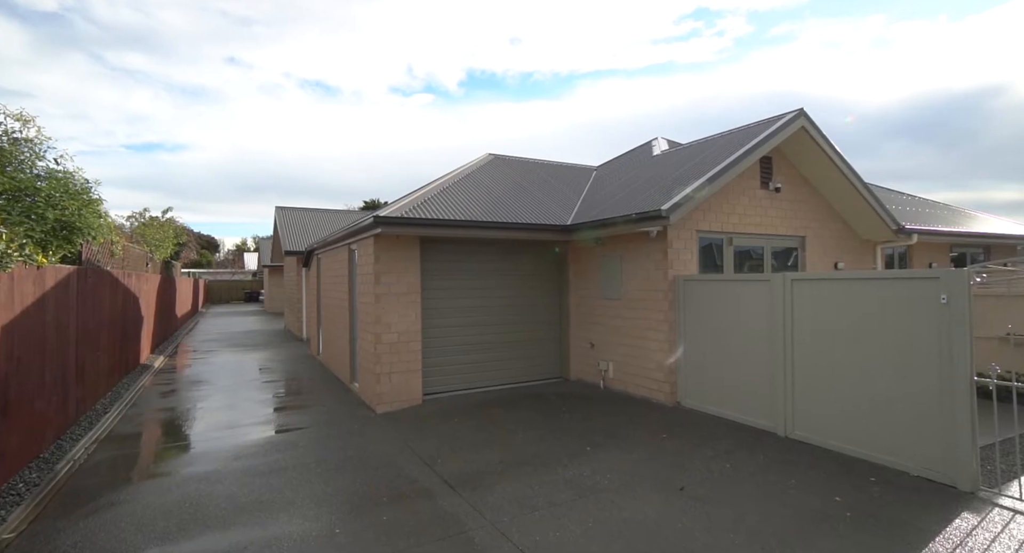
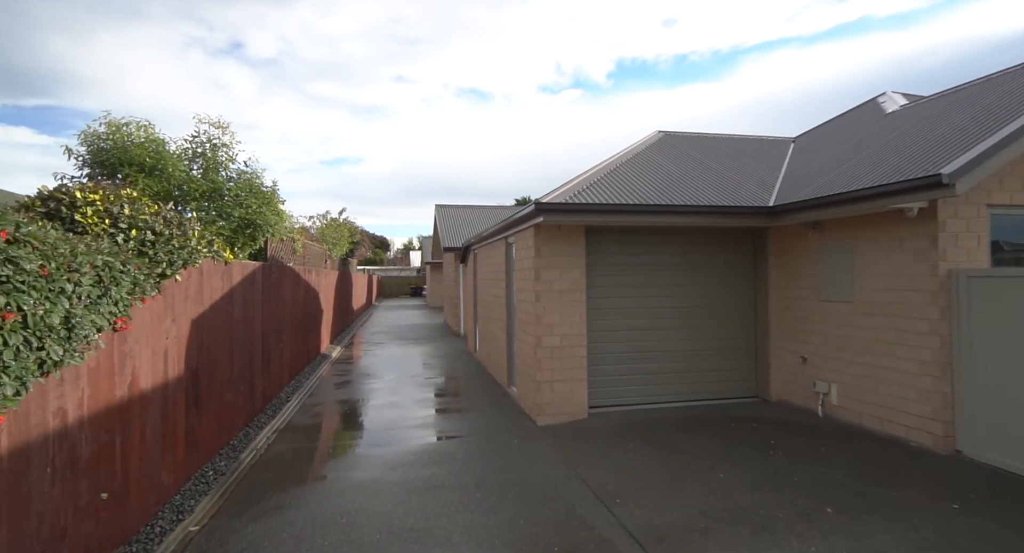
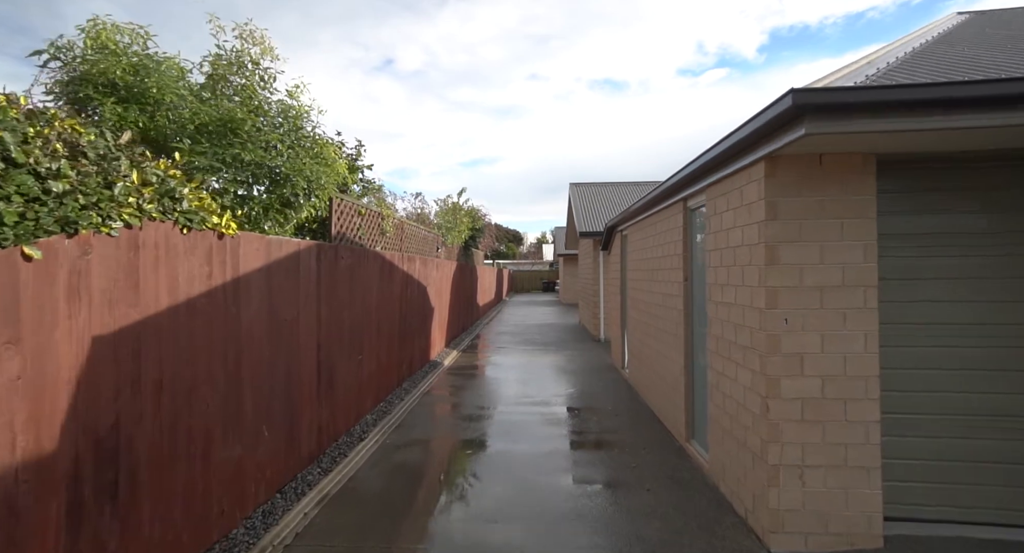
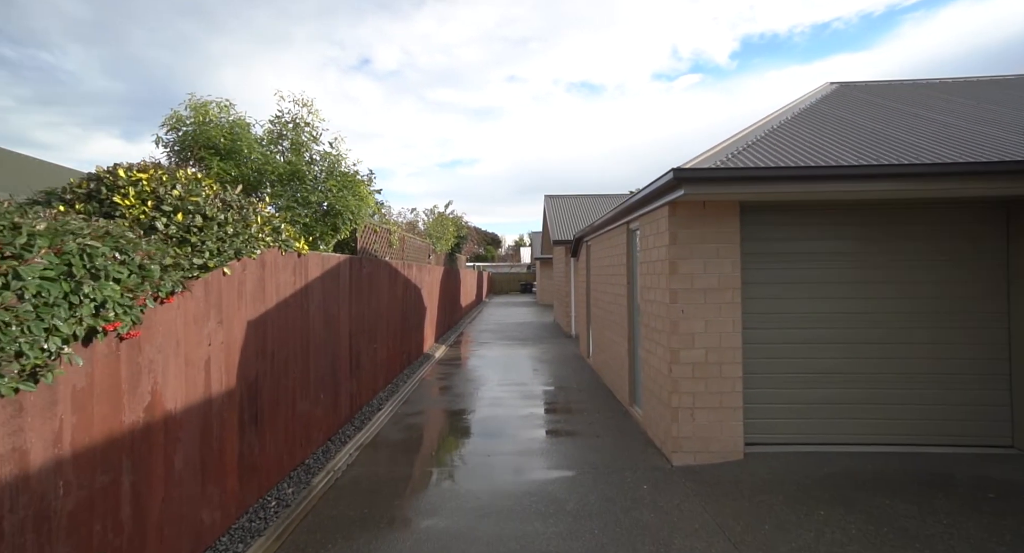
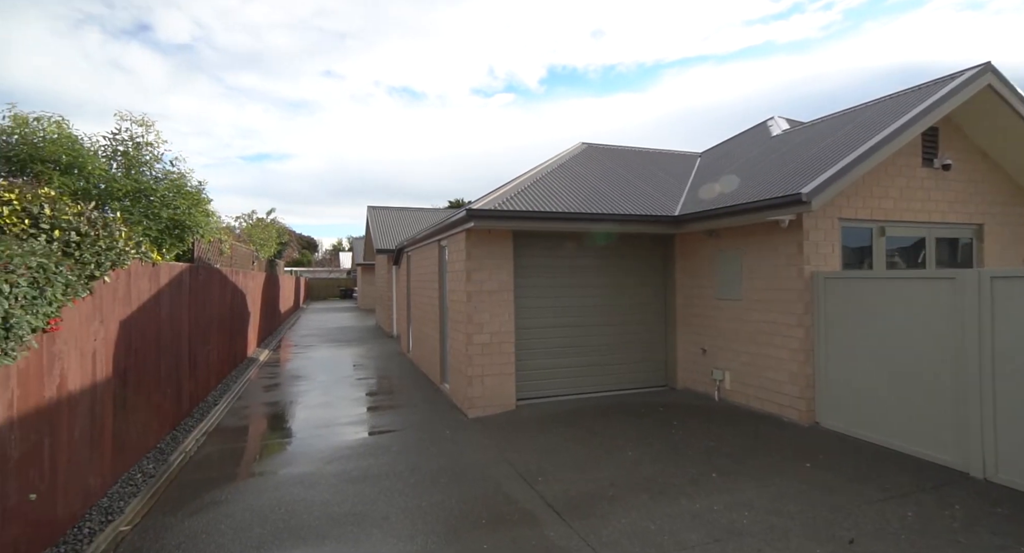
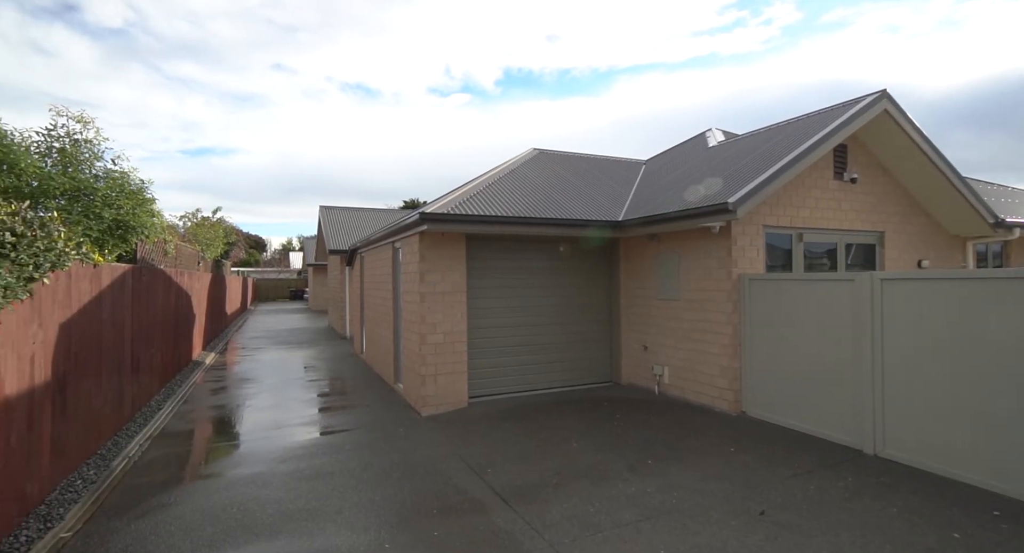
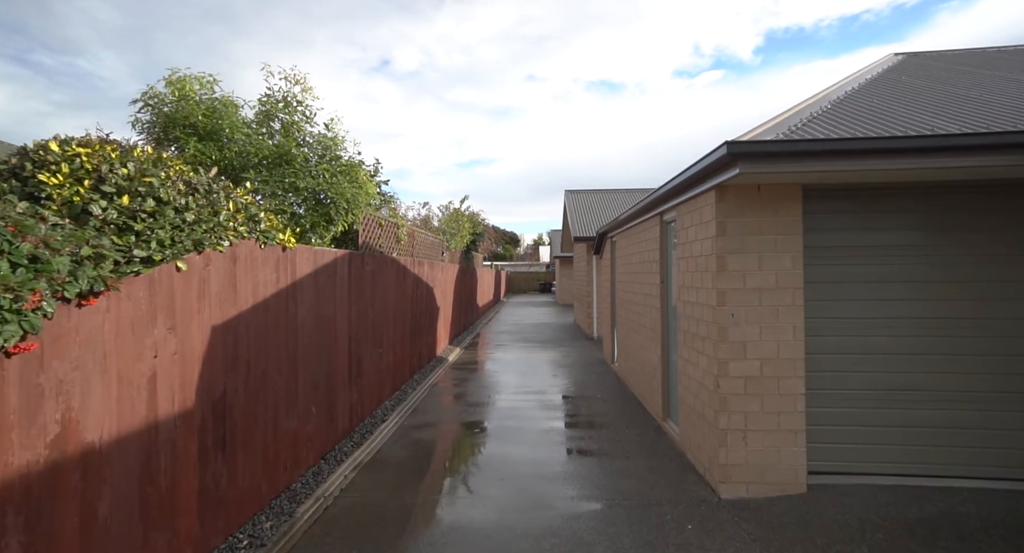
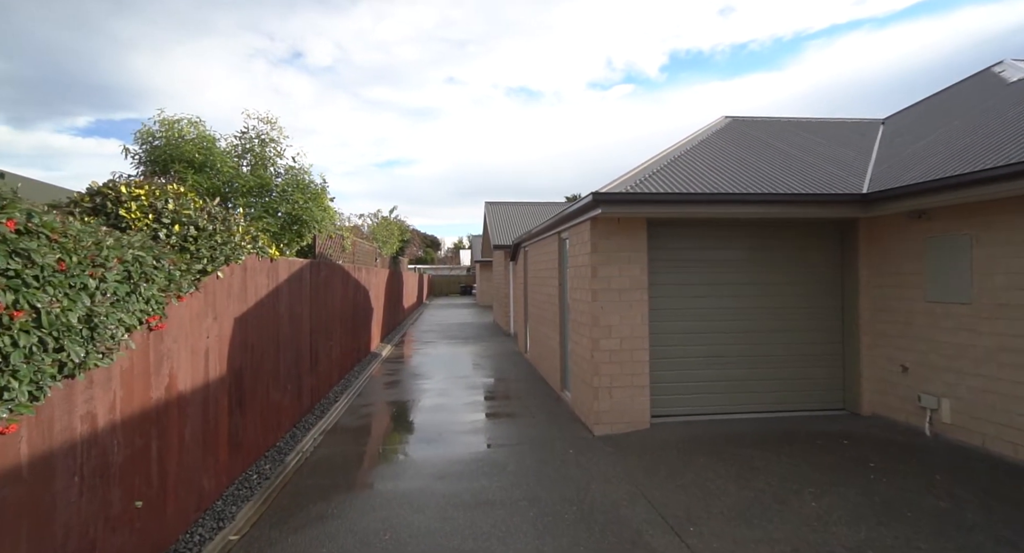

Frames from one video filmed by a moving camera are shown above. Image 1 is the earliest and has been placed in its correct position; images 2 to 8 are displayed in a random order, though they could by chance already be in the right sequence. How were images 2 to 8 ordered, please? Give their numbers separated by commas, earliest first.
6, 5, 2, 8, 4, 7, 3
